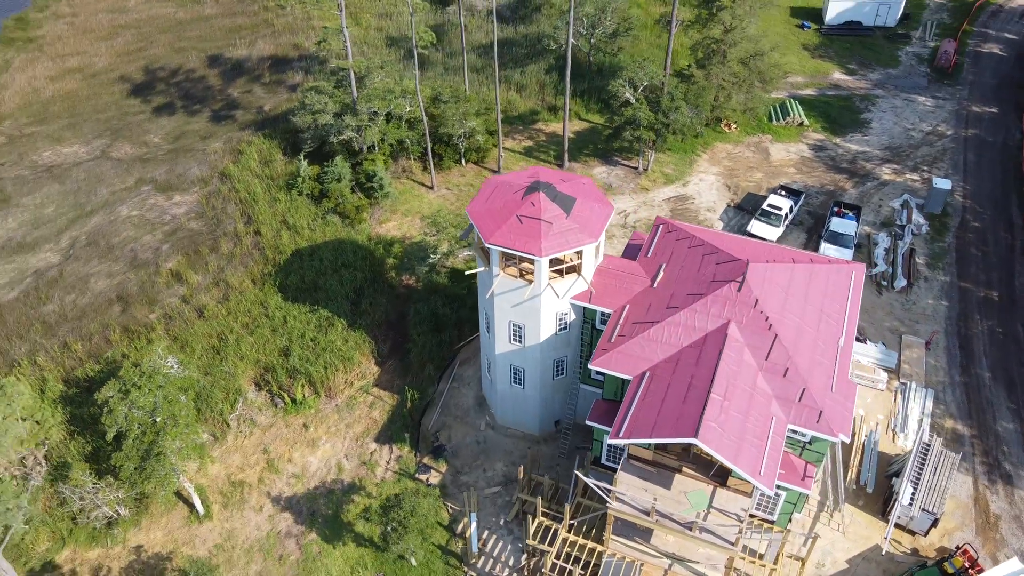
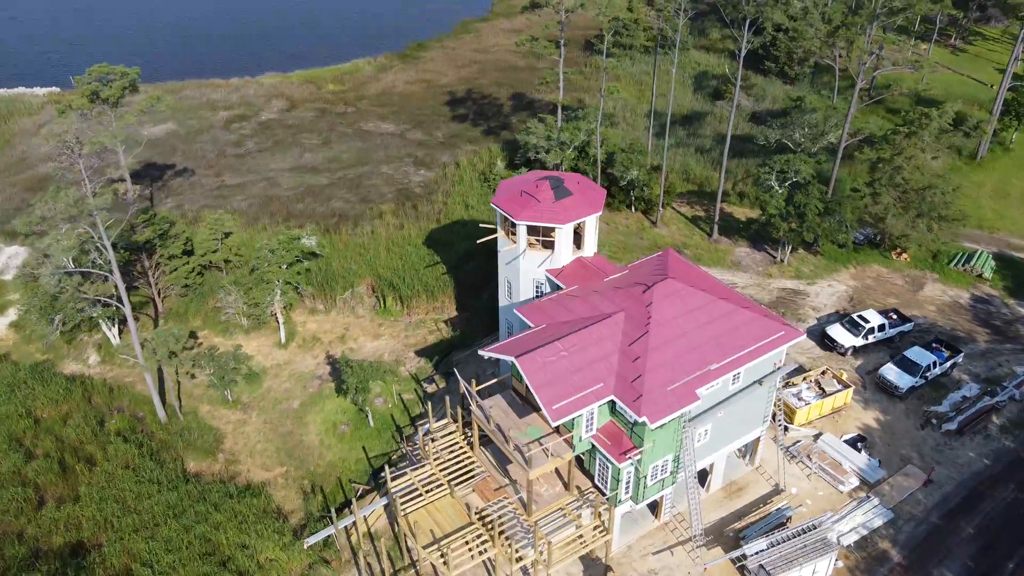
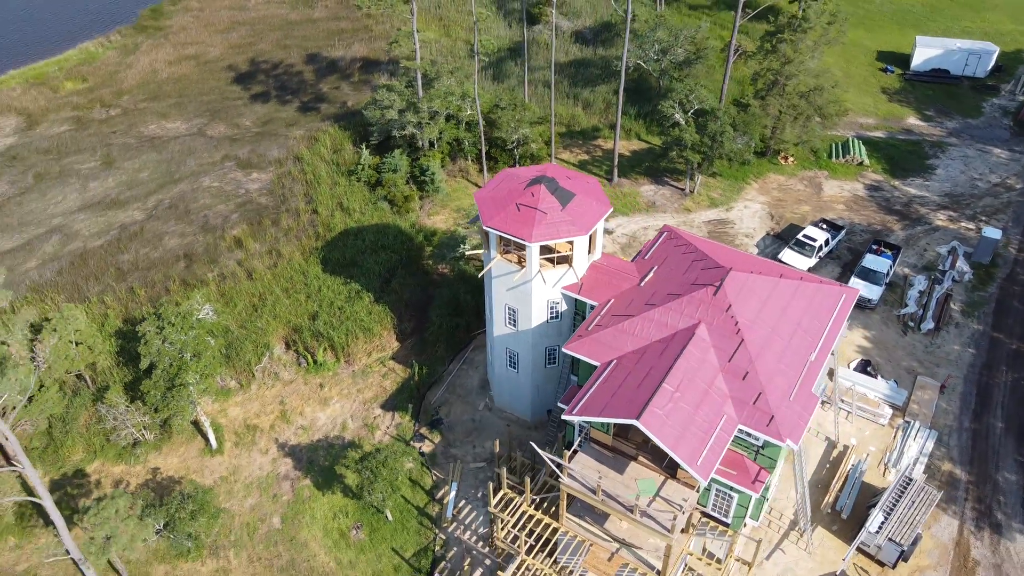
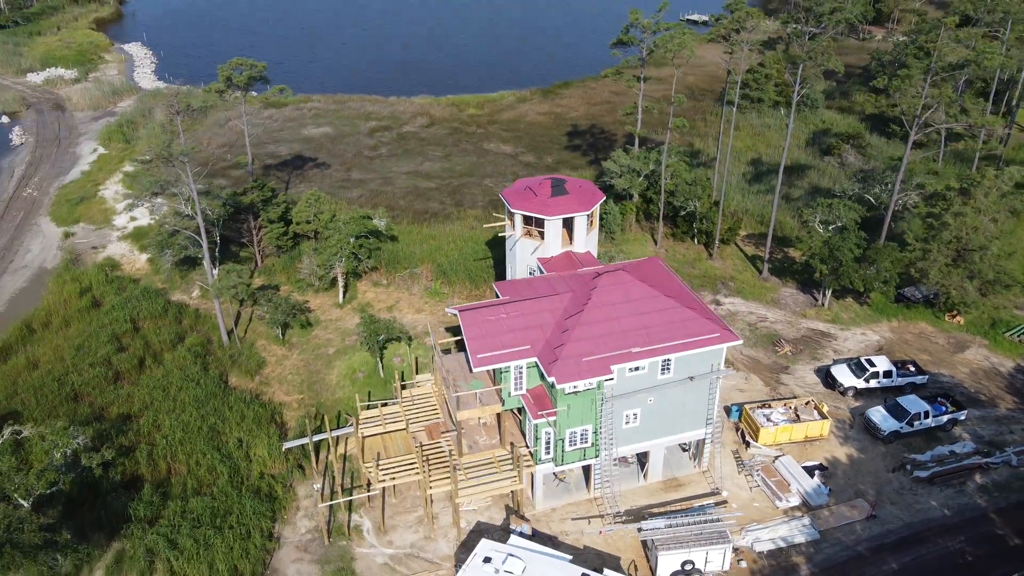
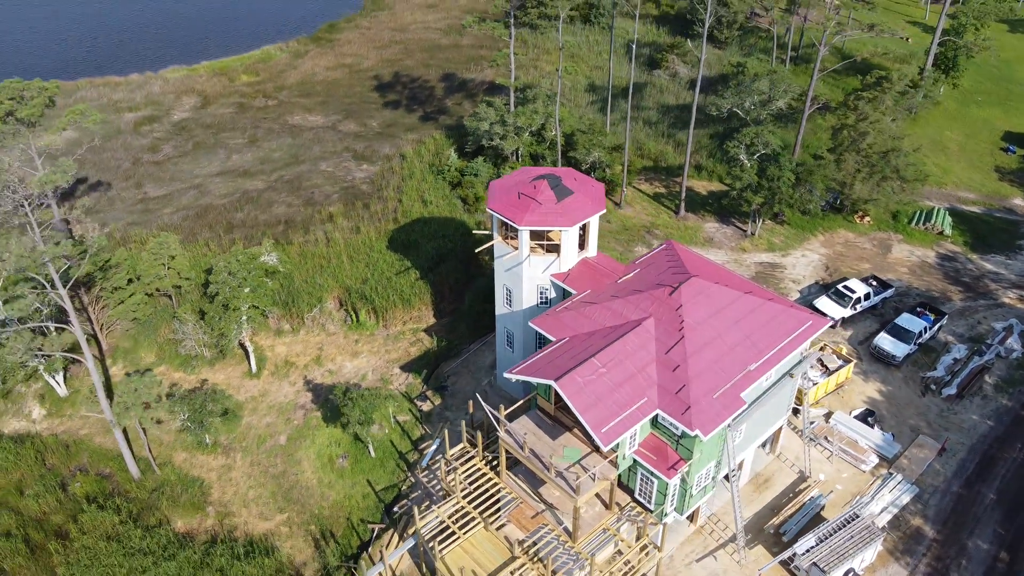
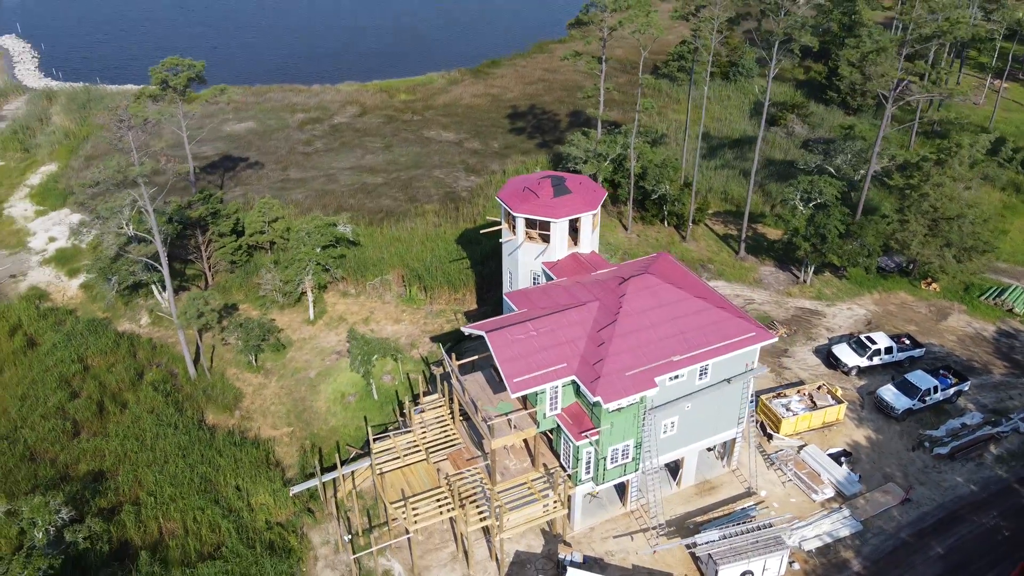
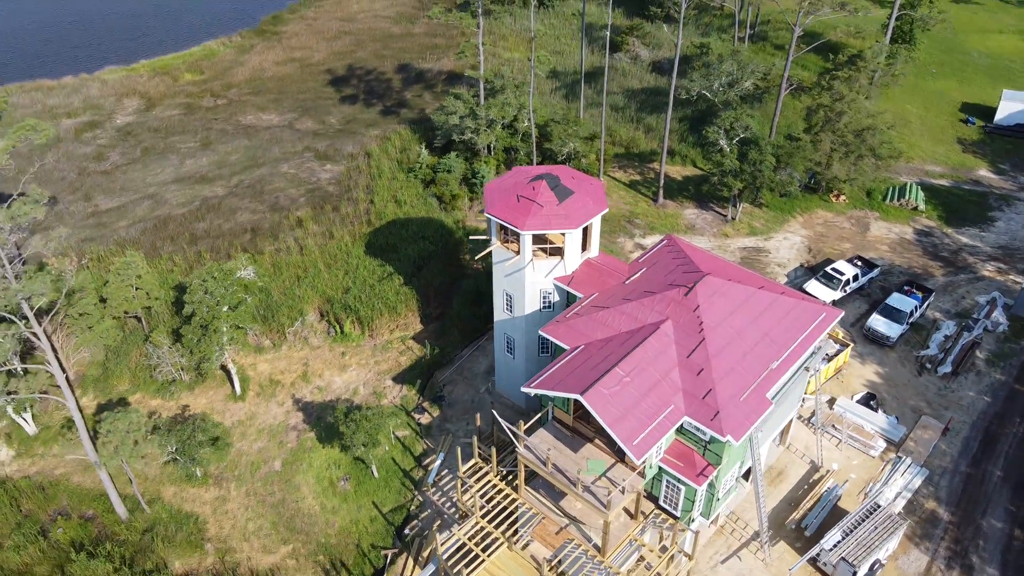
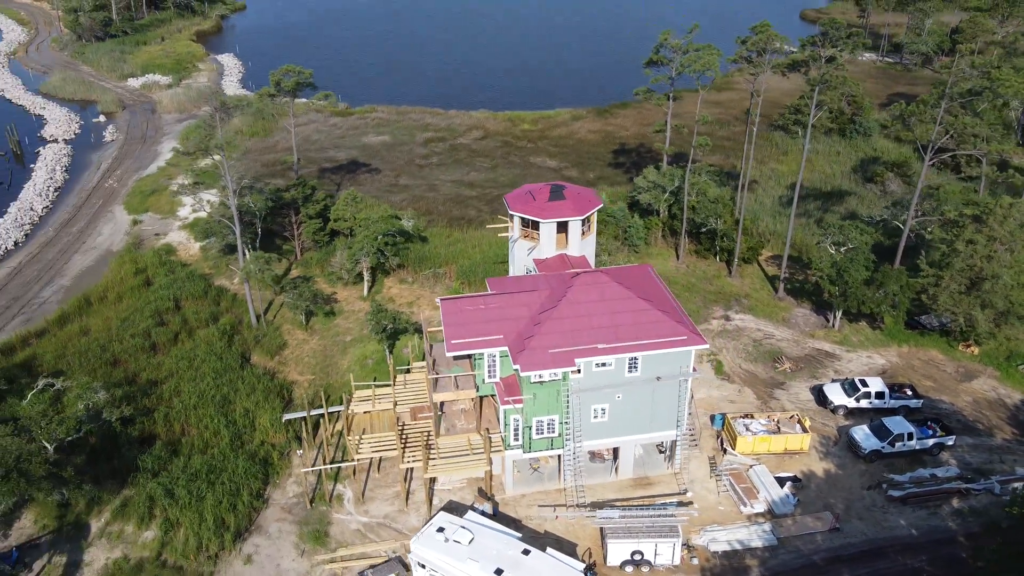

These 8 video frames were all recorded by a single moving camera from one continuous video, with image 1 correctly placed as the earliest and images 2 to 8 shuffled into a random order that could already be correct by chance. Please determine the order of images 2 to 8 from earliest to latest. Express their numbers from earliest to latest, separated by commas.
3, 7, 5, 2, 6, 4, 8
